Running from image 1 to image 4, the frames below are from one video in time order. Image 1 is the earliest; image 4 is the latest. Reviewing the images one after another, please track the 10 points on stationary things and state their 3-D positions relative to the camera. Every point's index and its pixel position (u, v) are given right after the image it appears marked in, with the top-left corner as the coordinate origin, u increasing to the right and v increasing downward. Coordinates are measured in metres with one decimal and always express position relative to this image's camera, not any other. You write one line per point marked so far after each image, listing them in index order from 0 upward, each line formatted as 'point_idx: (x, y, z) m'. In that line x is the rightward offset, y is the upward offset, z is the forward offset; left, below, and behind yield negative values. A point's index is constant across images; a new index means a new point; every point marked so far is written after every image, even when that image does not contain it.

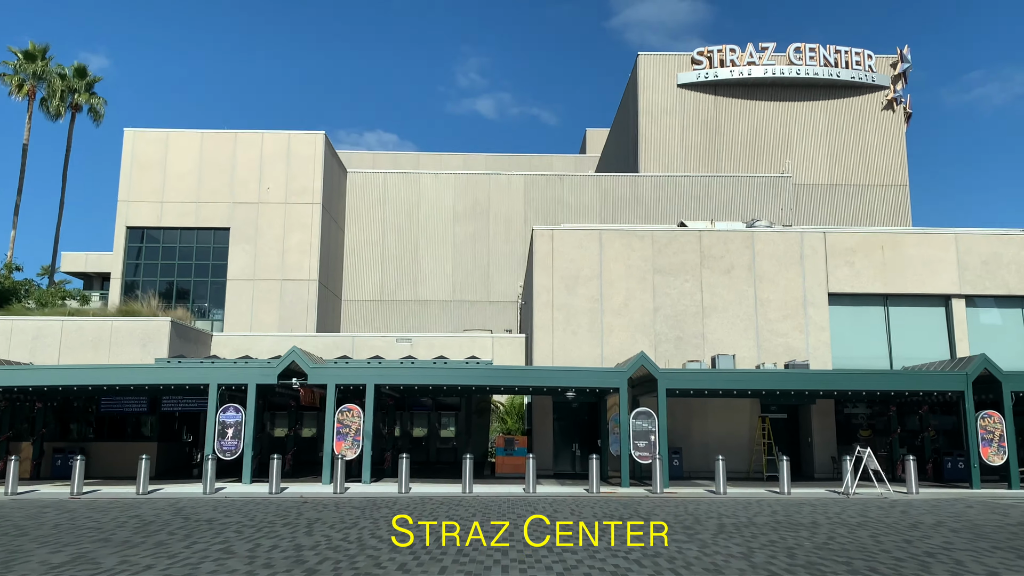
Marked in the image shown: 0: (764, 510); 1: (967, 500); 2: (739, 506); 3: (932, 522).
0: (+4.6, -4.1, +15.3) m
1: (+9.6, -4.4, +17.4) m
2: (+4.4, -4.3, +16.3) m
3: (+6.7, -3.8, +13.2) m
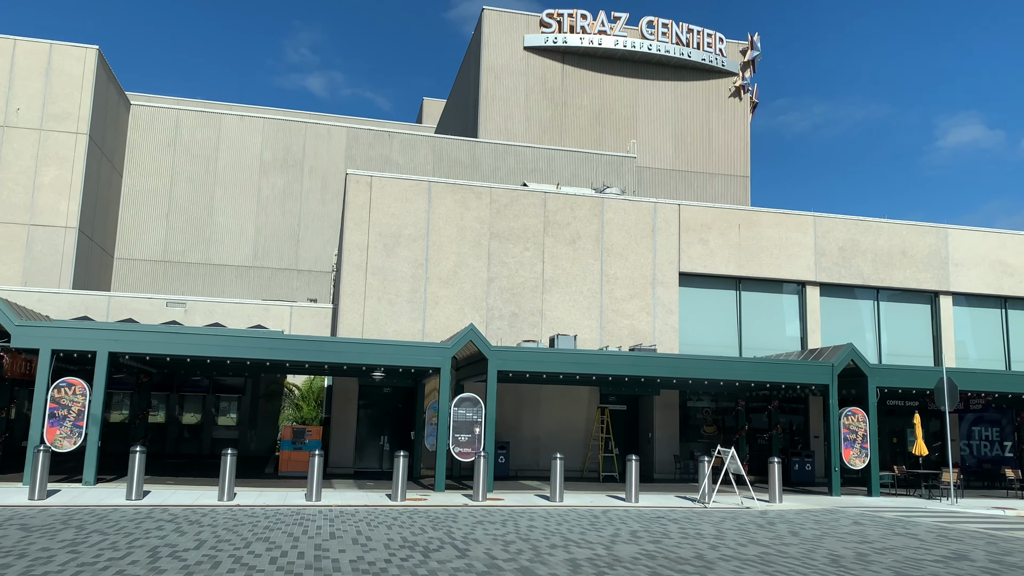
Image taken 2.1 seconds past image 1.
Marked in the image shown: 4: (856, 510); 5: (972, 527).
0: (+1.5, -3.3, +11.3) m
1: (+5.9, -3.9, +14.4) m
2: (+1.0, -3.5, +12.3) m
3: (+4.0, -3.1, +9.7) m
4: (+6.2, -4.0, +14.7) m
5: (+6.8, -3.5, +12.1) m
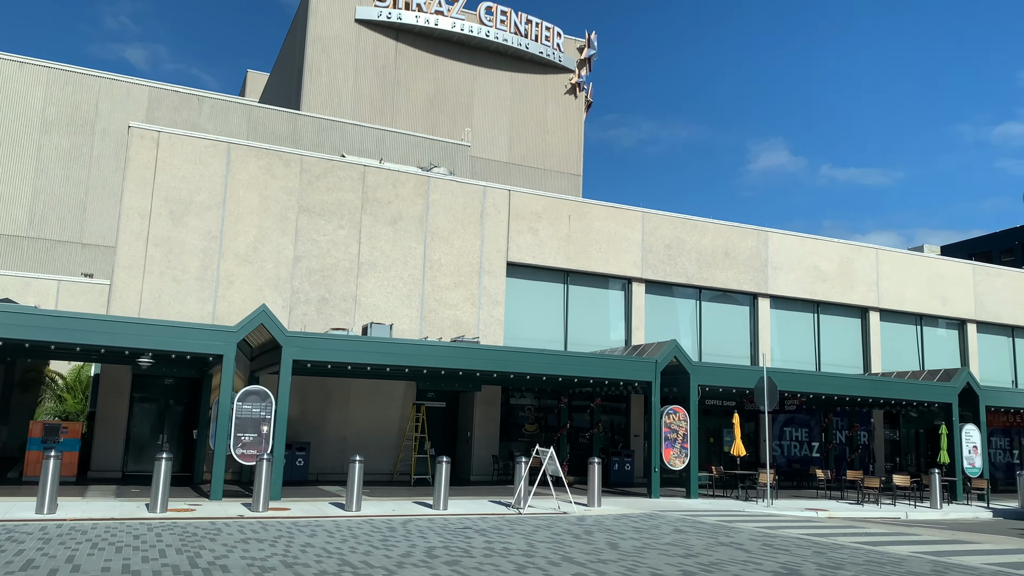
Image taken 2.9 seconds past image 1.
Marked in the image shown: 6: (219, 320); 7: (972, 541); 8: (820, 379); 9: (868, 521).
0: (-1.1, -3.0, +9.5) m
1: (+2.6, -3.7, +13.4) m
2: (-1.7, -3.1, +10.4) m
3: (+1.6, -2.9, +8.4) m
4: (+2.8, -3.8, +13.8) m
5: (+3.9, -3.4, +11.3) m
6: (-7.0, -0.7, +19.7) m
7: (+6.1, -3.3, +10.8) m
8: (+7.1, -2.1, +19.3) m
9: (+6.2, -4.1, +14.4) m
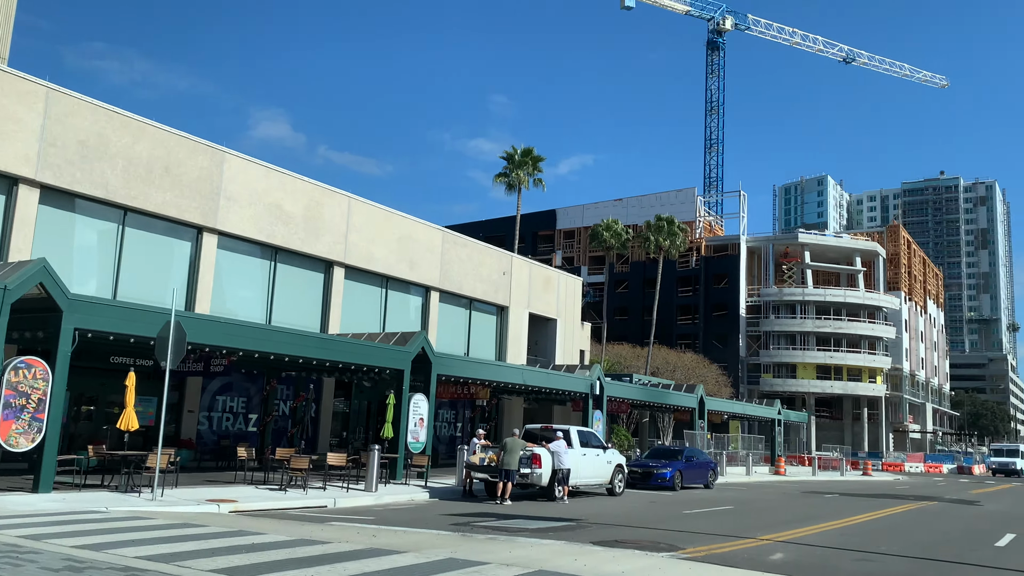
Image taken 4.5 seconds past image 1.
0: (-6.2, -1.5, +2.5) m
1: (-5.4, -2.3, +7.9) m
2: (-7.2, -1.5, +2.9) m
3: (-3.3, -1.7, +3.2) m
4: (-5.5, -2.4, +8.3) m
5: (-3.1, -2.2, +6.9) m
6: (-16.4, +1.9, +7.7) m
7: (-1.1, -2.4, +7.7) m
8: (-4.8, -0.8, +15.3) m
9: (-3.0, -3.0, +10.7) m
